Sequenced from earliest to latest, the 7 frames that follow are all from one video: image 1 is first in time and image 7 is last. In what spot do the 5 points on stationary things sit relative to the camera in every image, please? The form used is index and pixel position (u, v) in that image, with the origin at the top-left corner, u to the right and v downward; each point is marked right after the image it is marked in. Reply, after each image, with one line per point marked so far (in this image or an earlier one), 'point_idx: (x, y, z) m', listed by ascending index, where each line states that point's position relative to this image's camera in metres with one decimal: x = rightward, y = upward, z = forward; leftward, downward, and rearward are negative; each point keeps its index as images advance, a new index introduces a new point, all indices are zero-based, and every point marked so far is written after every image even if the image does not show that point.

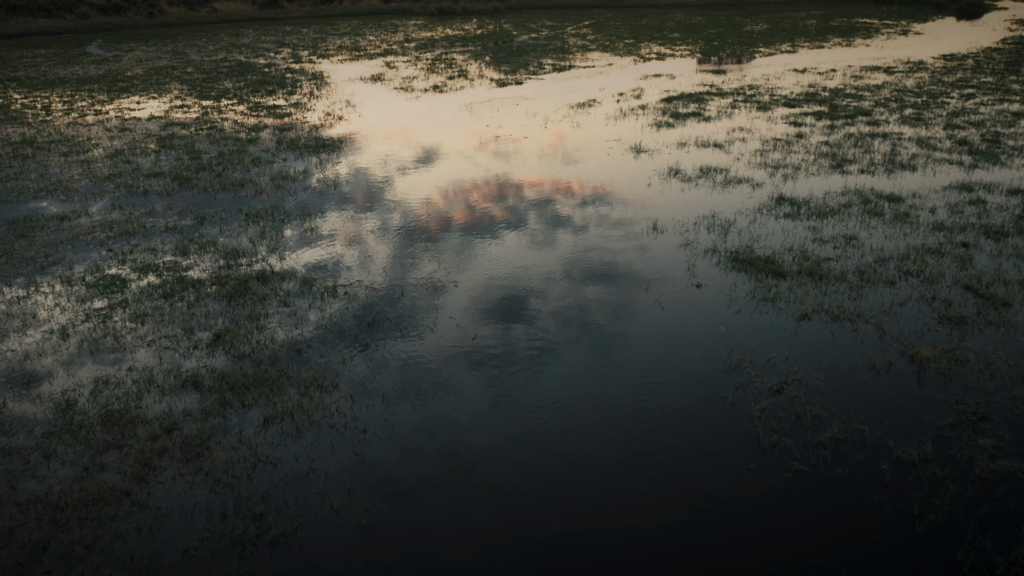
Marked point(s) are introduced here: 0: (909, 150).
0: (+8.0, +2.8, +15.4) m
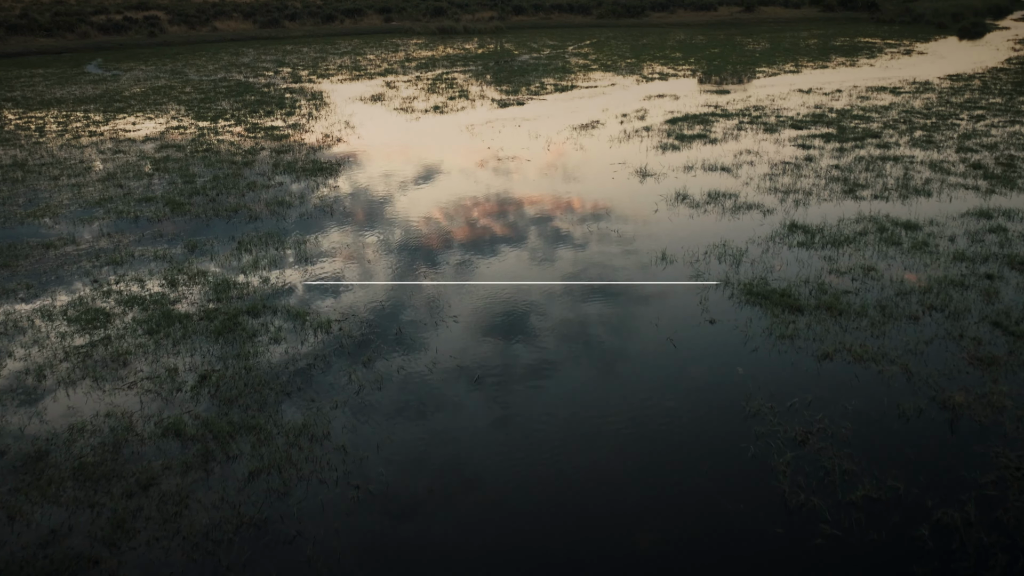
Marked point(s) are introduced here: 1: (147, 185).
0: (+8.1, +2.3, +15.0) m
1: (-7.3, +2.0, +15.1) m
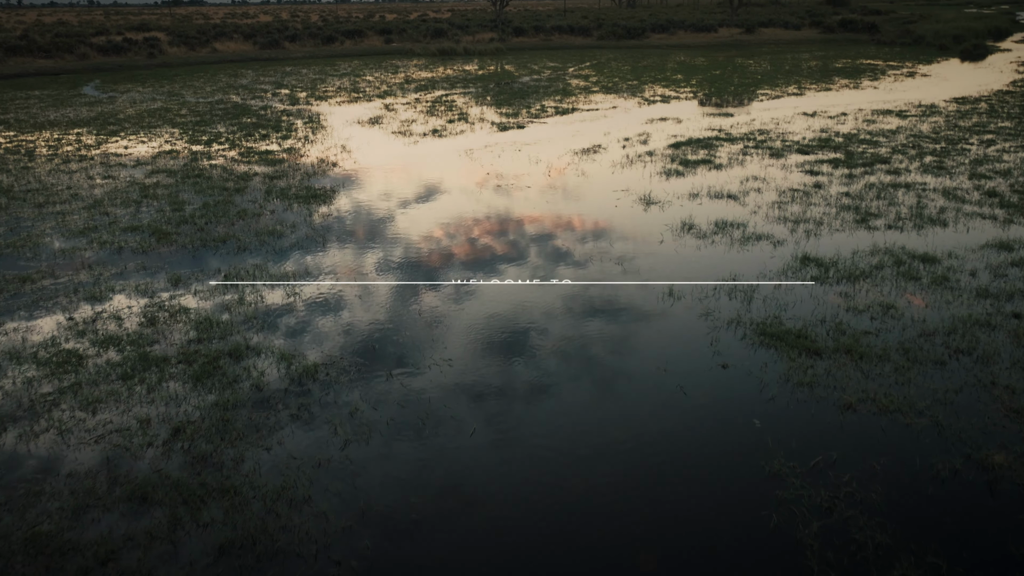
0: (+8.1, +1.6, +14.5) m
1: (-7.3, +1.4, +14.6) m
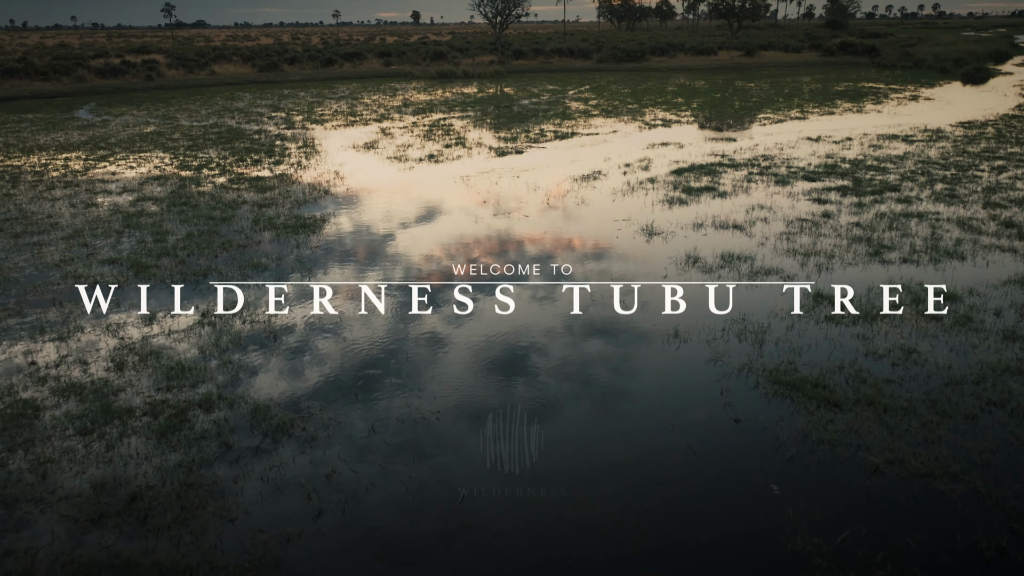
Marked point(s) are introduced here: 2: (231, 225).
0: (+8.0, +1.0, +13.9) m
1: (-7.3, +0.8, +14.0) m
2: (-5.7, +1.3, +15.4) m
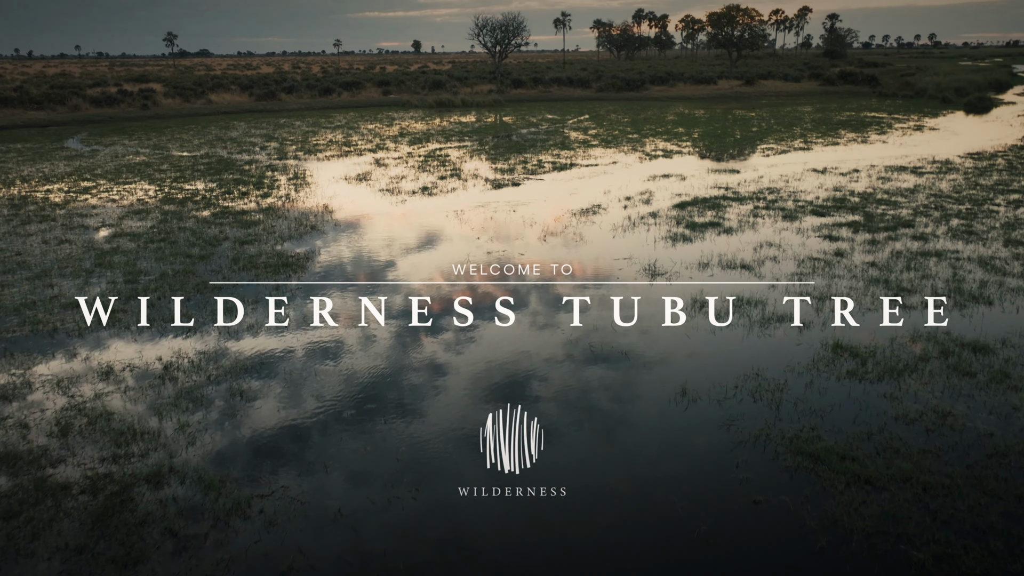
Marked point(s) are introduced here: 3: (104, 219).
0: (+7.9, +0.2, +13.0) m
1: (-7.4, +0.1, +13.2) m
2: (-5.8, +0.5, +14.6) m
3: (-9.9, +1.7, +18.5) m
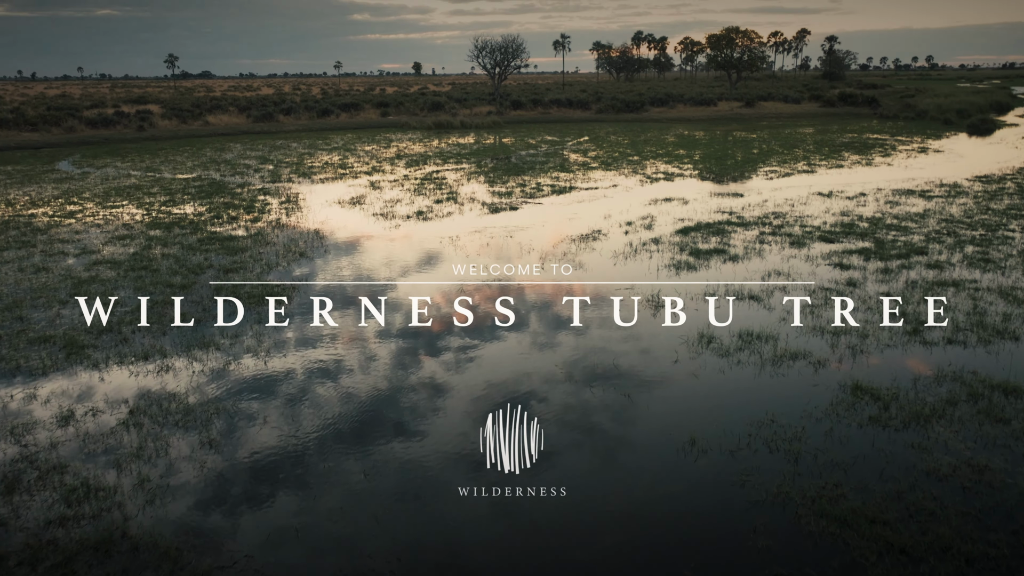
0: (+7.8, -0.3, +12.3) m
1: (-7.5, -0.5, +12.5) m
2: (-5.9, -0.1, +13.9) m
3: (-10.0, +1.0, +17.8) m
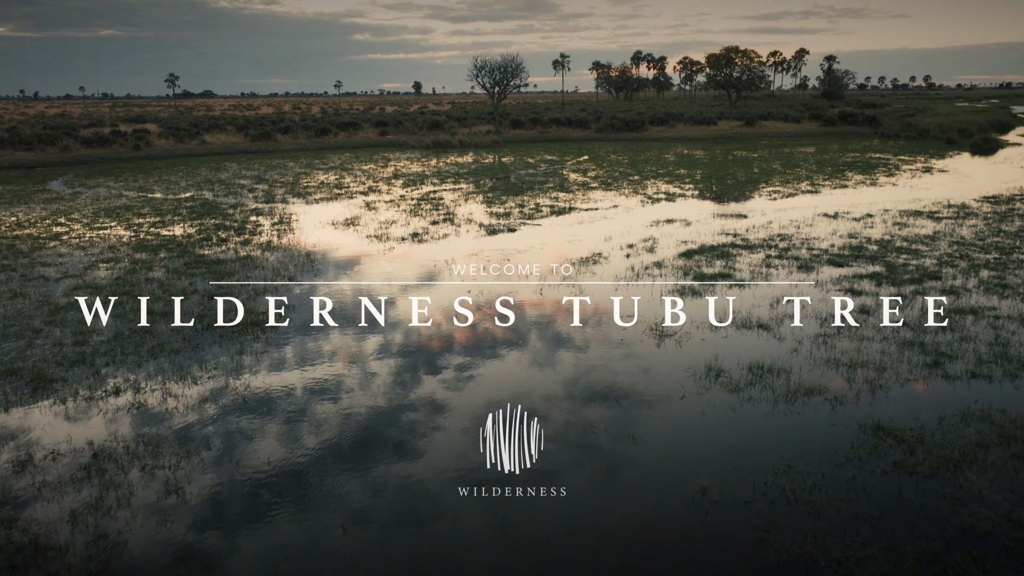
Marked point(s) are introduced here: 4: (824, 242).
0: (+7.8, -0.7, +11.7) m
1: (-7.6, -0.9, +11.8) m
2: (-5.9, -0.6, +13.2) m
3: (-10.0, +0.4, +17.2) m
4: (+7.8, +1.2, +19.1) m
